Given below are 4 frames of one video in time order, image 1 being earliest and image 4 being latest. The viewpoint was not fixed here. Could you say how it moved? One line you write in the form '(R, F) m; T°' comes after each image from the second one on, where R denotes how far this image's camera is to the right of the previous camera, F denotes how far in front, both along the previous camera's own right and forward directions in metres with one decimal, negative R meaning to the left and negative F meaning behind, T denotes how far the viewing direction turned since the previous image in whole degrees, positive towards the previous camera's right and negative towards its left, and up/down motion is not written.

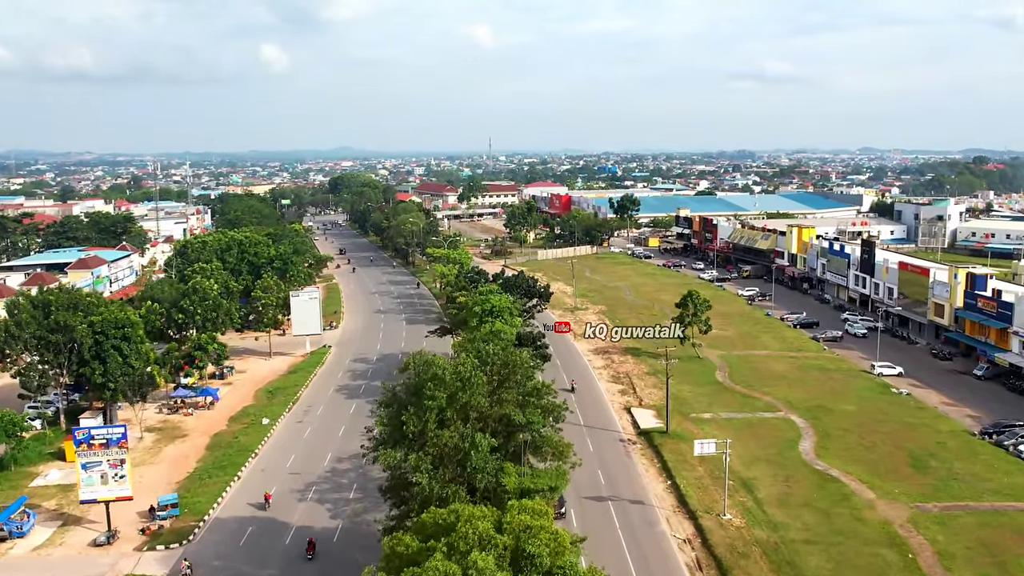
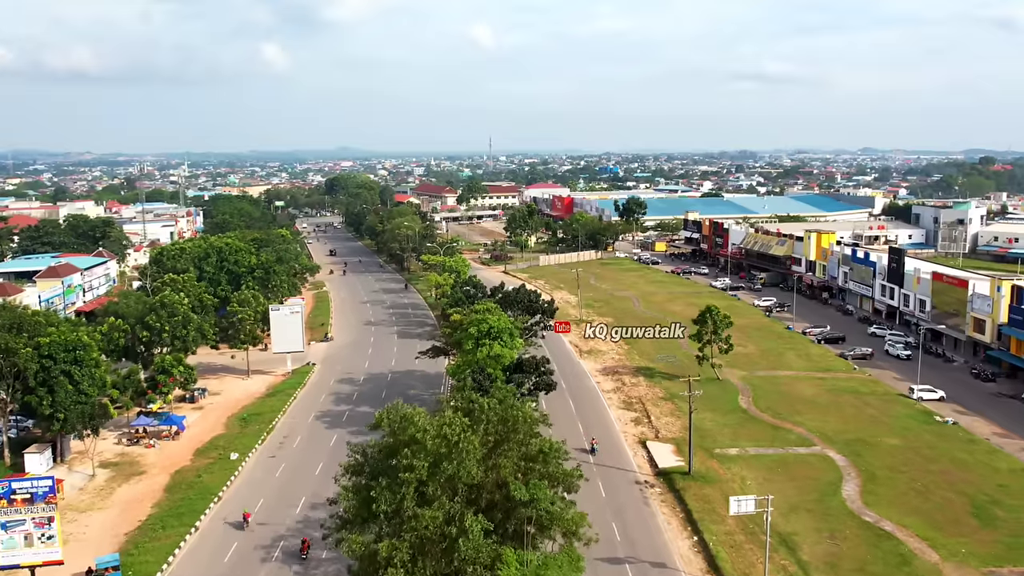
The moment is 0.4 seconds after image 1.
(0.0, +4.2) m; 0°
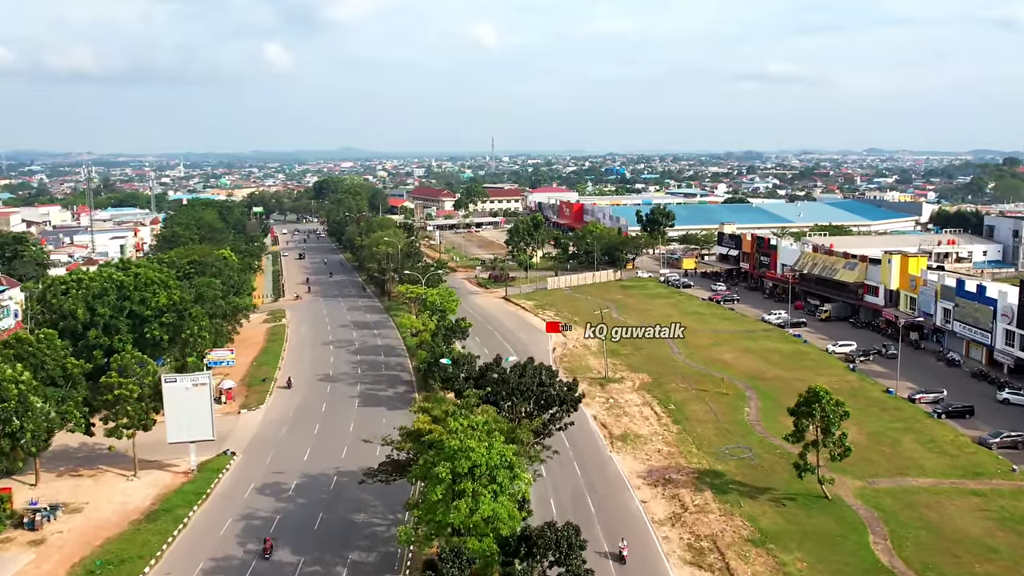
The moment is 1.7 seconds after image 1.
(0.0, +13.8) m; 0°
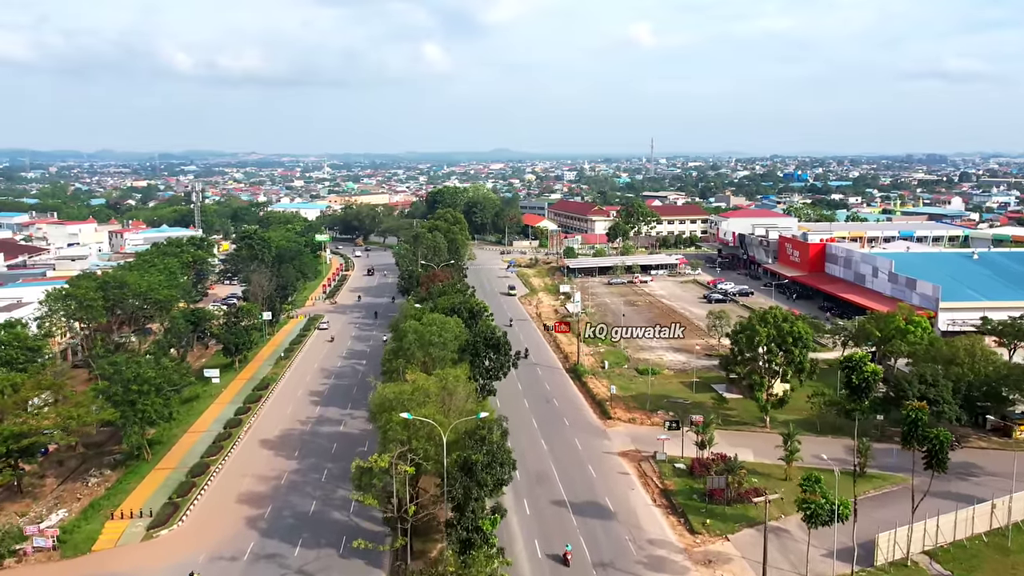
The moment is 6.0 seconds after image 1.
(-2.4, +43.5) m; -8°
